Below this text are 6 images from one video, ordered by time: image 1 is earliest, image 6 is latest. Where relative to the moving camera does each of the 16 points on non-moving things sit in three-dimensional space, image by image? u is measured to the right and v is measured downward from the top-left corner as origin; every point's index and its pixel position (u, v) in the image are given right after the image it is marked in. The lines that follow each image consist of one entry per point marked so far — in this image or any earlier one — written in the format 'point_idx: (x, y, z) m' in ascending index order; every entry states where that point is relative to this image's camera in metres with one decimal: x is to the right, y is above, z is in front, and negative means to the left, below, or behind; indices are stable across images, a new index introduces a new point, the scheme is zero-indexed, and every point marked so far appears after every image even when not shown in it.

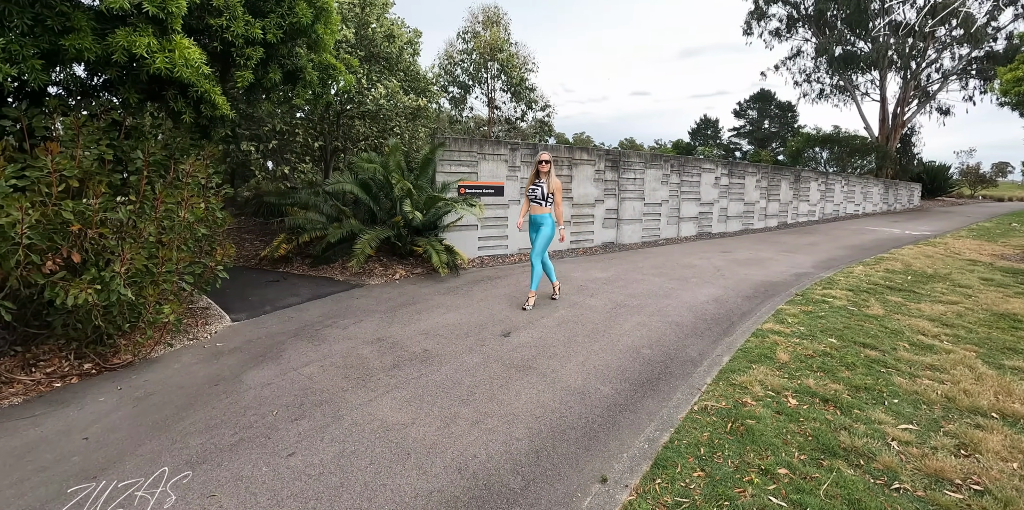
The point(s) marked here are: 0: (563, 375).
0: (+0.4, -0.8, +3.3) m
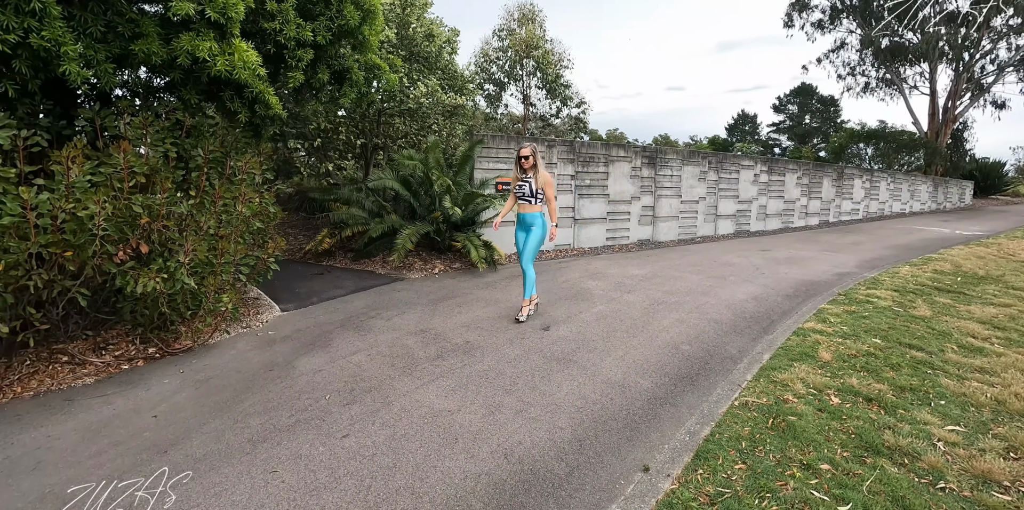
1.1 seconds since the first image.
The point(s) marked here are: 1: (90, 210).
0: (+0.6, -0.8, +3.3) m
1: (-2.9, +0.3, +3.3) m
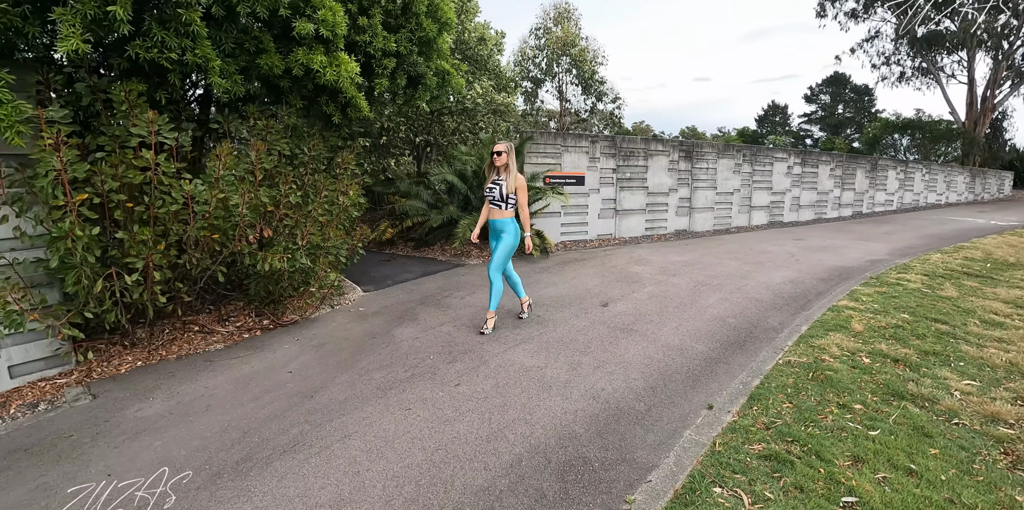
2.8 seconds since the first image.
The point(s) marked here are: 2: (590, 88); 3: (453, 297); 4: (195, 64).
0: (+1.2, -0.7, +3.9) m
1: (-2.3, +0.5, +4.0) m
2: (+2.4, +5.1, +14.6) m
3: (-0.6, -0.5, +5.3) m
4: (-2.5, +1.5, +3.8) m
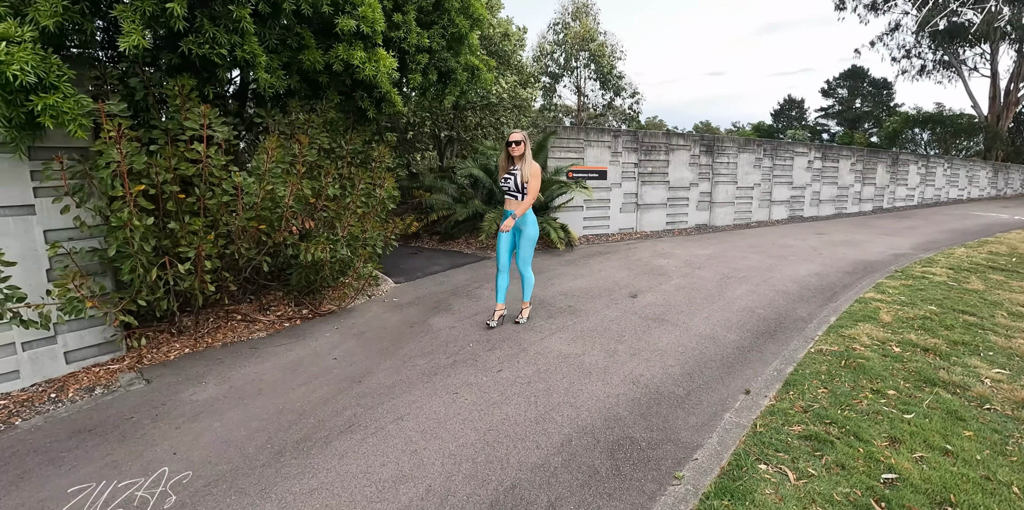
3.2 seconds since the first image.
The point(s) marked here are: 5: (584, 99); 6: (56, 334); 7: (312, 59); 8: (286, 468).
0: (+1.5, -0.6, +4.0) m
1: (-2.0, +0.5, +4.1) m
2: (+2.9, +5.2, +14.6) m
3: (-0.3, -0.4, +5.4) m
4: (-2.2, +1.6, +4.0) m
5: (+2.2, +4.7, +14.6) m
6: (-3.7, -0.6, +3.9) m
7: (-1.8, +1.8, +4.5) m
8: (-1.1, -1.1, +2.5) m
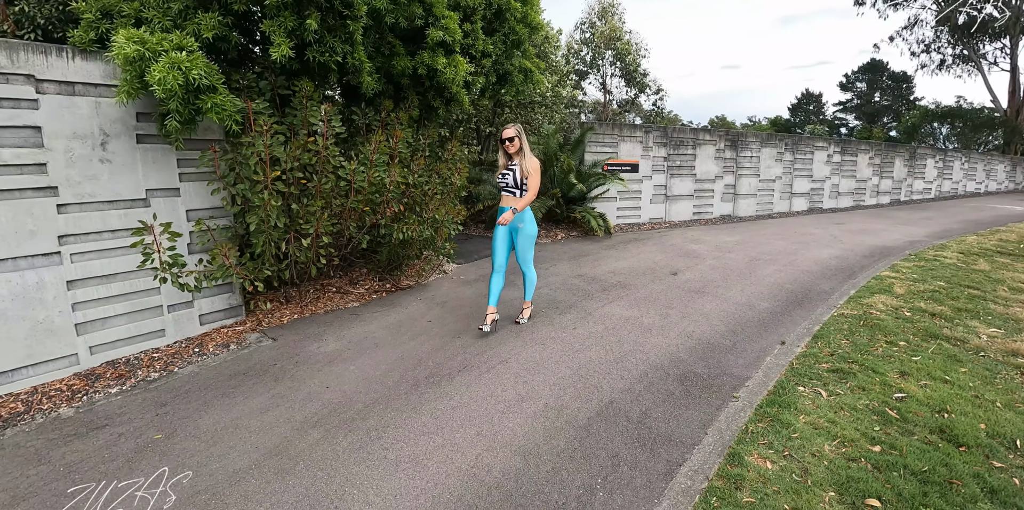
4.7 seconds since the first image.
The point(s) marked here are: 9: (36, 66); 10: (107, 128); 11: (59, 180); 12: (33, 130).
0: (+2.1, -0.4, +4.7) m
1: (-1.4, +0.7, +4.9) m
2: (+3.8, +5.5, +15.2) m
3: (+0.3, -0.2, +6.1) m
4: (-1.5, +1.8, +4.7) m
5: (+3.0, +5.0, +15.2) m
6: (-3.1, -0.4, +4.7) m
7: (-1.2, +2.0, +5.2) m
8: (-0.6, -0.9, +3.2) m
9: (-3.7, +1.5, +3.6) m
10: (-3.4, +1.1, +4.0) m
11: (-3.6, +0.7, +3.8) m
12: (-3.7, +1.0, +3.7) m
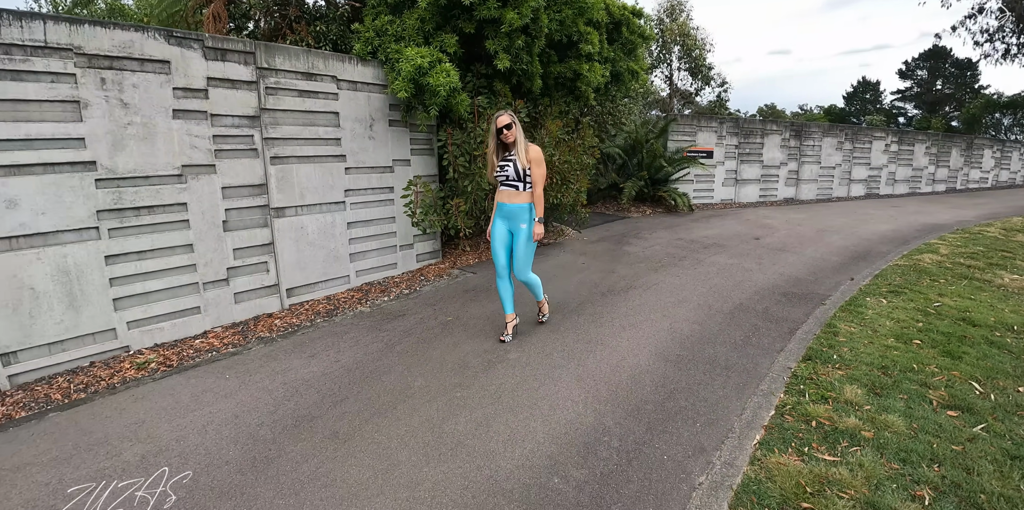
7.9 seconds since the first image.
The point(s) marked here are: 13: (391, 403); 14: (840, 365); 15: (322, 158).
0: (+3.8, 0.0, +6.2) m
1: (+0.4, +1.3, +6.6) m
2: (+6.3, +6.2, +16.4) m
3: (+2.1, +0.4, +7.7) m
4: (+0.2, +2.3, +6.4) m
5: (+5.6, +5.7, +16.5) m
6: (-1.3, +0.2, +6.5) m
7: (+0.6, +2.5, +6.8) m
8: (+1.0, -0.4, +4.9) m
9: (-2.0, +2.1, +5.5) m
10: (-1.7, +1.7, +5.9) m
11: (-1.9, +1.2, +5.7) m
12: (-2.0, +1.6, +5.5) m
13: (-0.8, -1.0, +3.4) m
14: (+2.3, -0.8, +3.3) m
15: (-2.2, +1.1, +5.5) m
